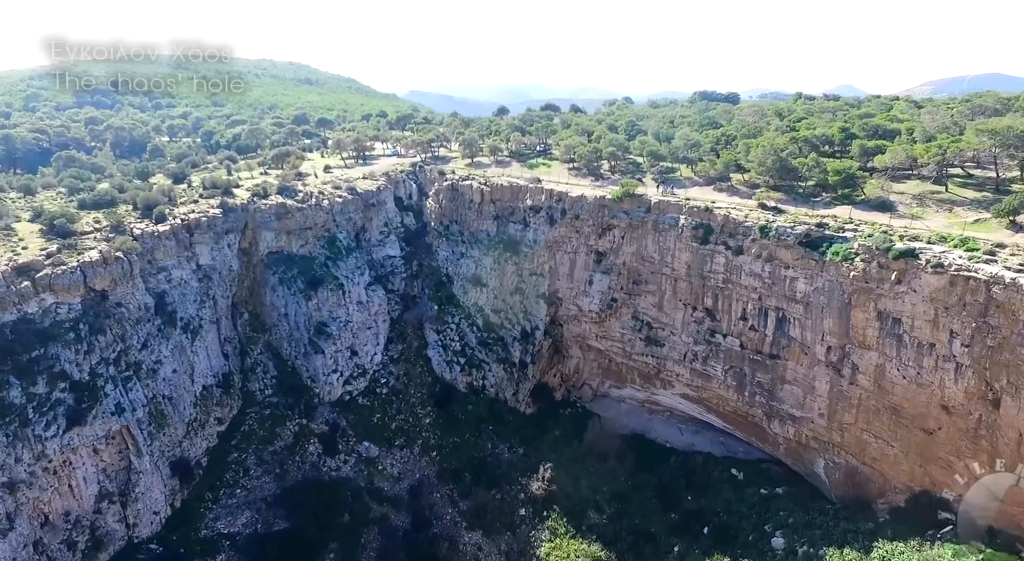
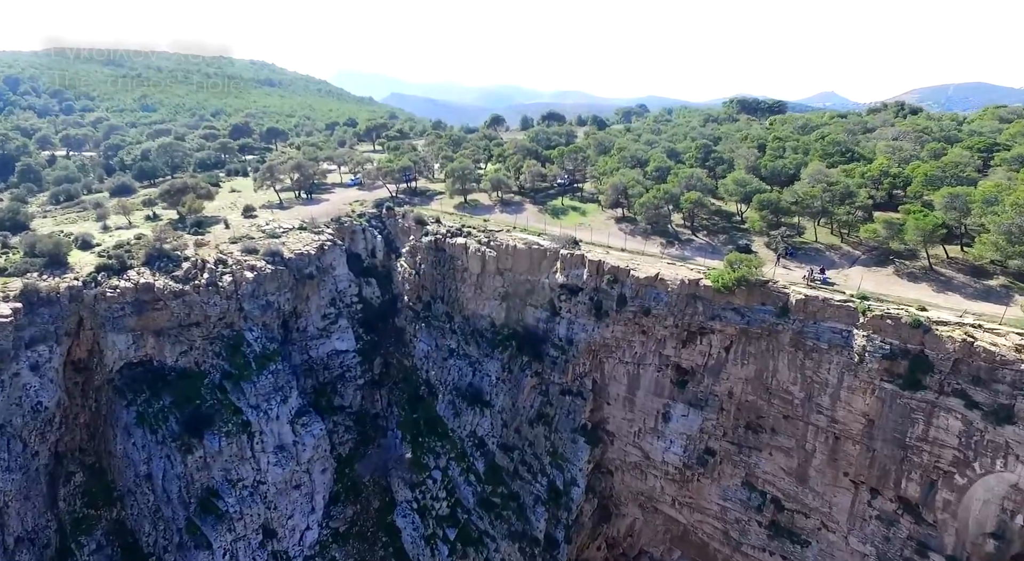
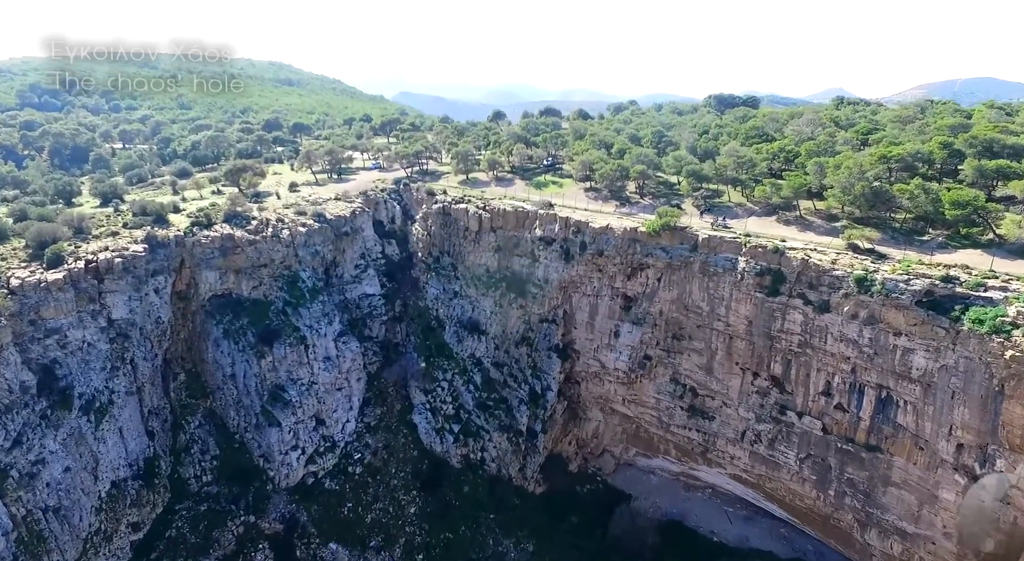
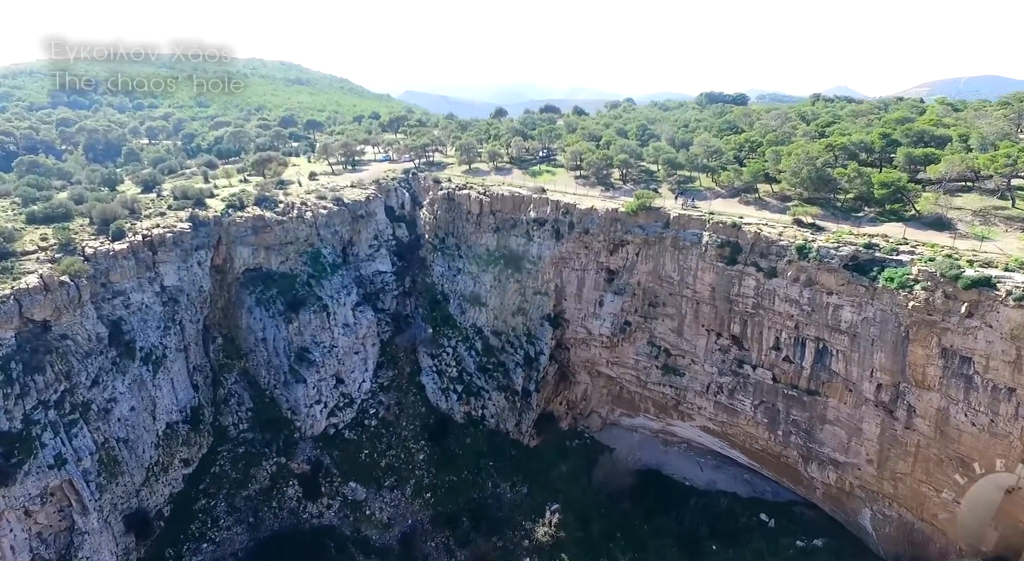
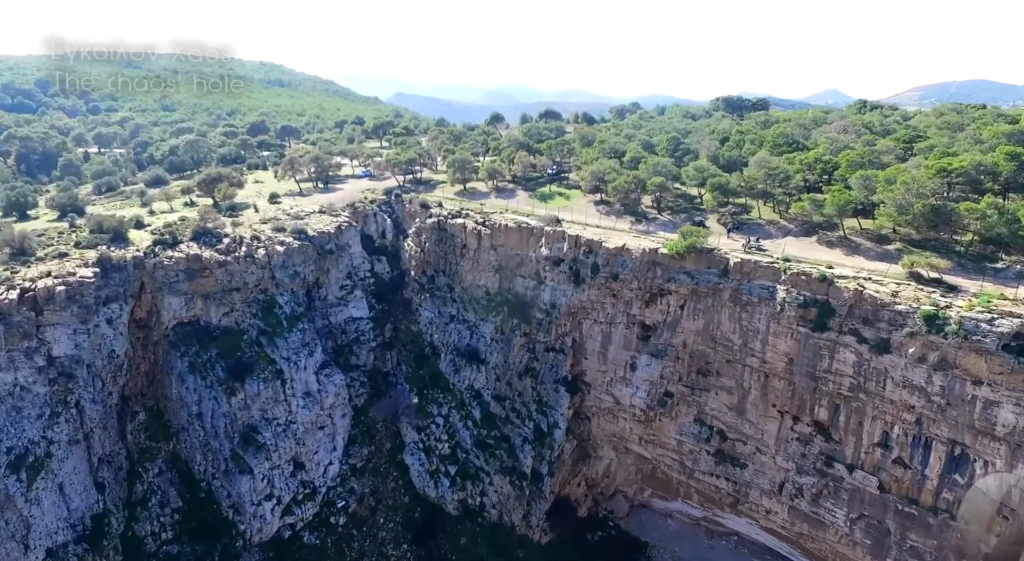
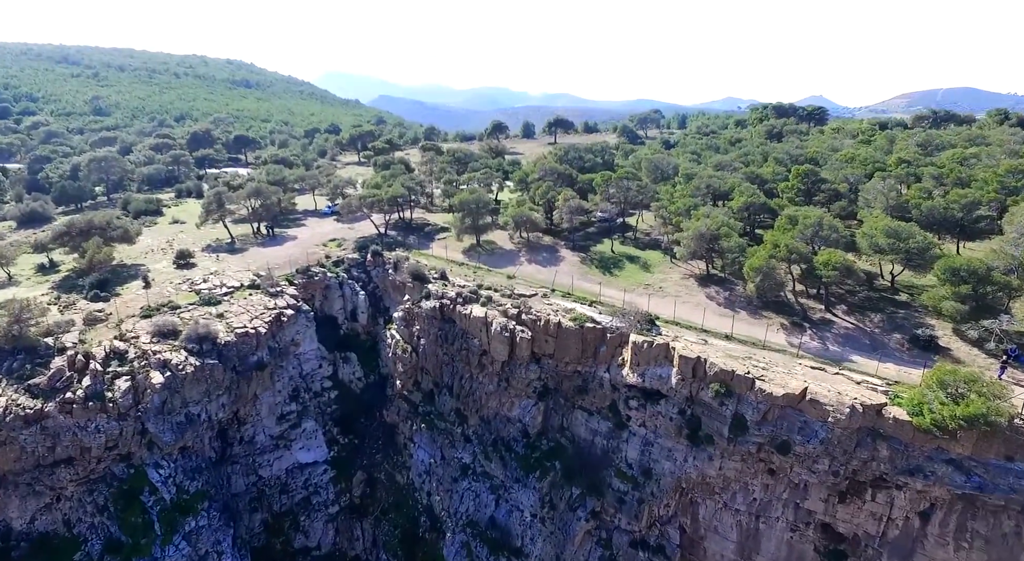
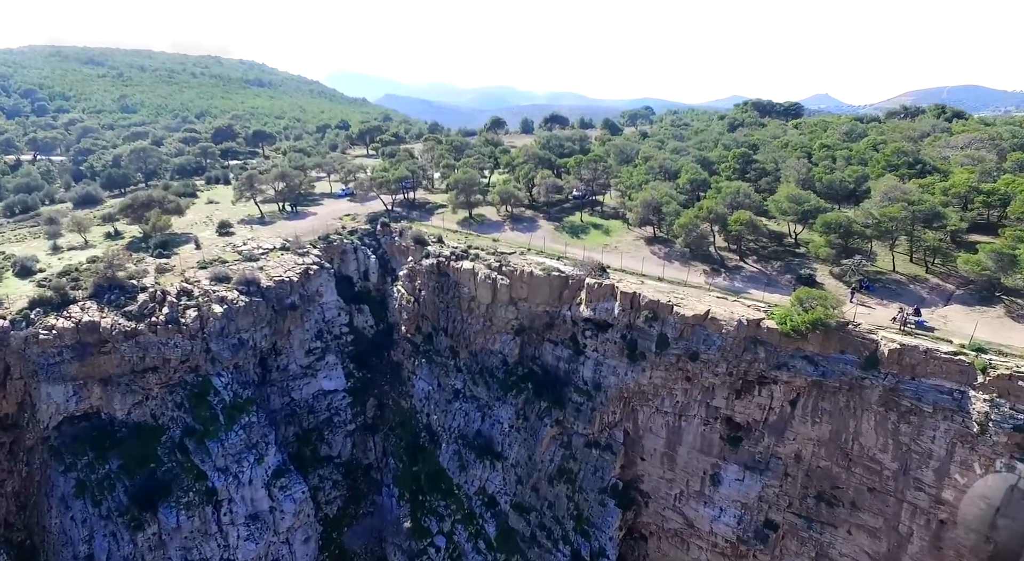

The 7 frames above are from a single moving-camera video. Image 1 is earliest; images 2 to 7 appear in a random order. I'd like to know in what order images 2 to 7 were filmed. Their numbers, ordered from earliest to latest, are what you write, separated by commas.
4, 3, 5, 2, 7, 6
